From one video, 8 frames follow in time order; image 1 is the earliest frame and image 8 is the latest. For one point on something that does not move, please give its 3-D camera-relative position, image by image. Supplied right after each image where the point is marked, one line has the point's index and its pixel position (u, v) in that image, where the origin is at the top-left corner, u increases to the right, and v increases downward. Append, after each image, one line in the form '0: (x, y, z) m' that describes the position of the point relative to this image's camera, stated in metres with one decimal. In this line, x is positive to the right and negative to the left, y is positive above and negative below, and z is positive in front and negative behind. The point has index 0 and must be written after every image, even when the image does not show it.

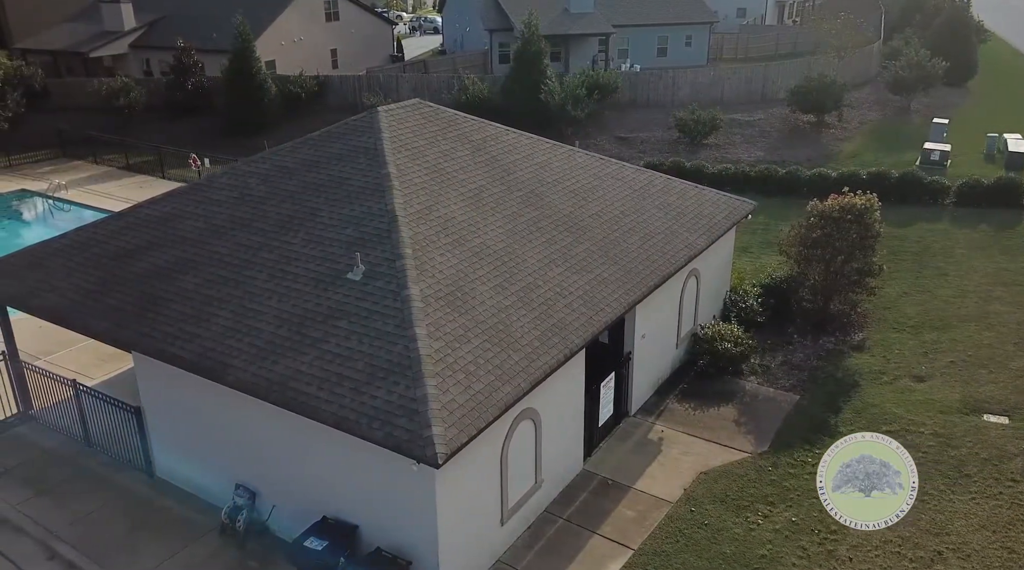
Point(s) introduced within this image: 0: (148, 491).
0: (-5.6, -3.2, +12.9) m
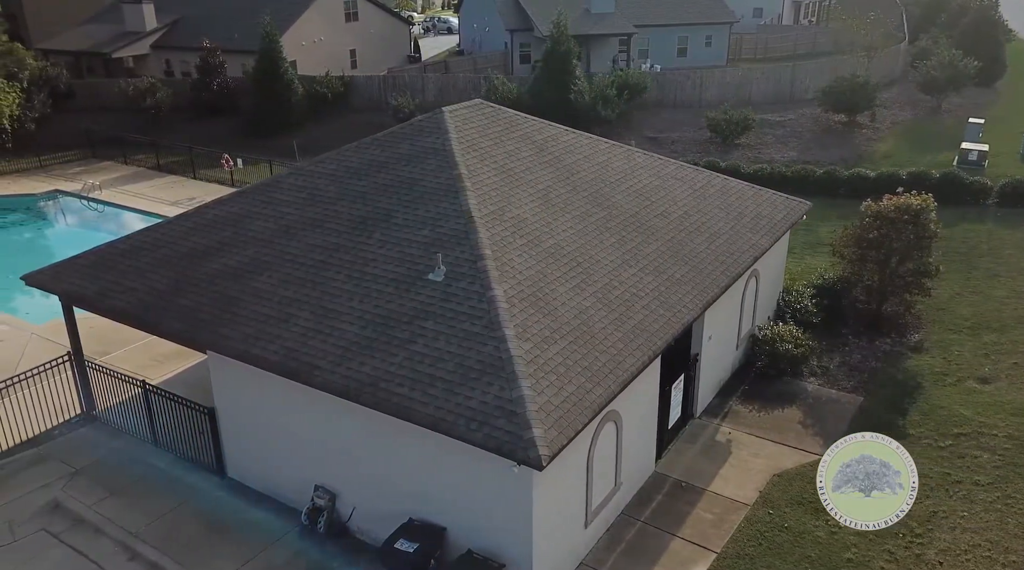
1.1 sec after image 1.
0: (-4.5, -3.2, +12.9) m
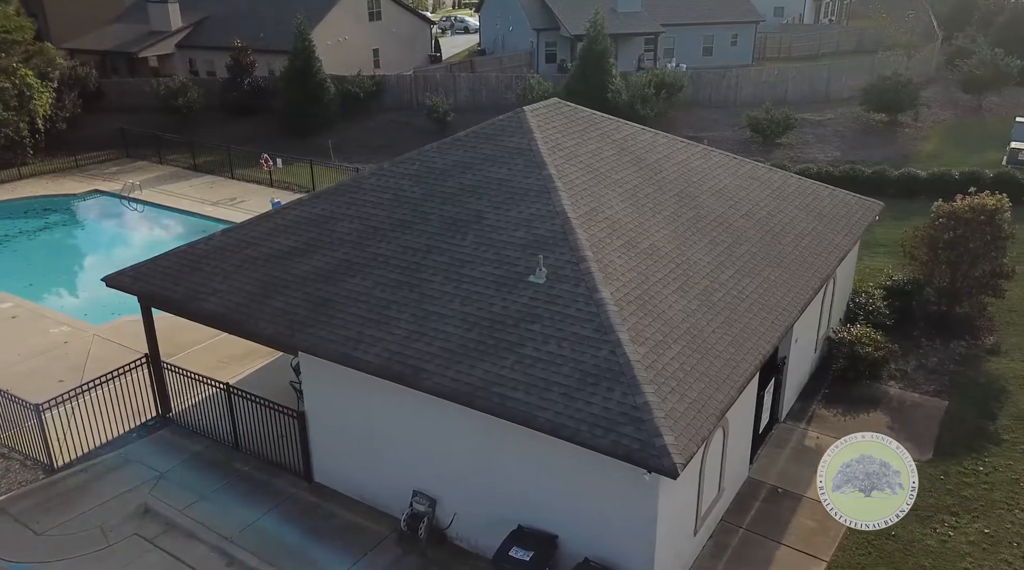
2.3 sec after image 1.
0: (-3.0, -3.2, +12.7) m
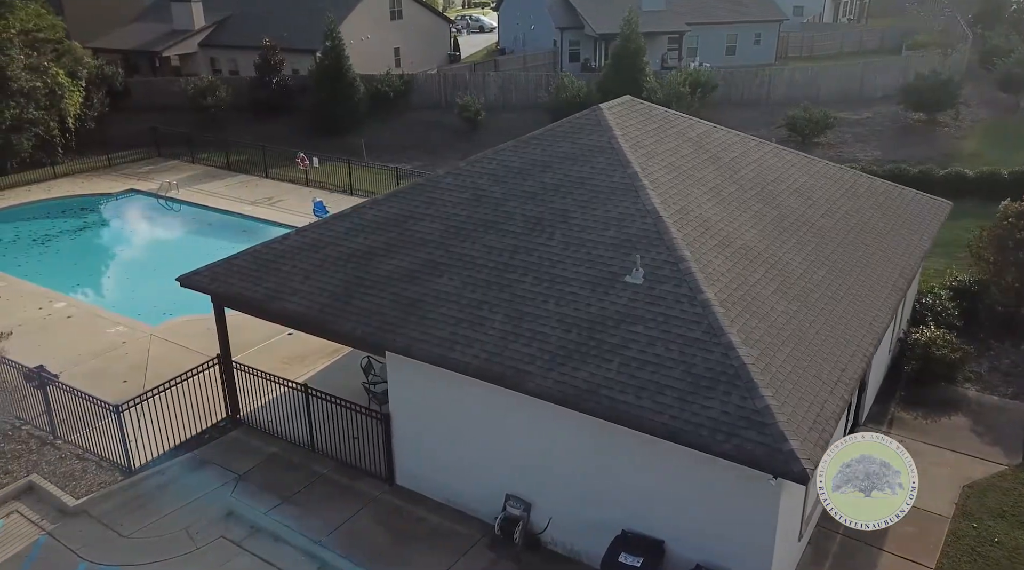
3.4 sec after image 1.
0: (-1.7, -3.2, +12.5) m
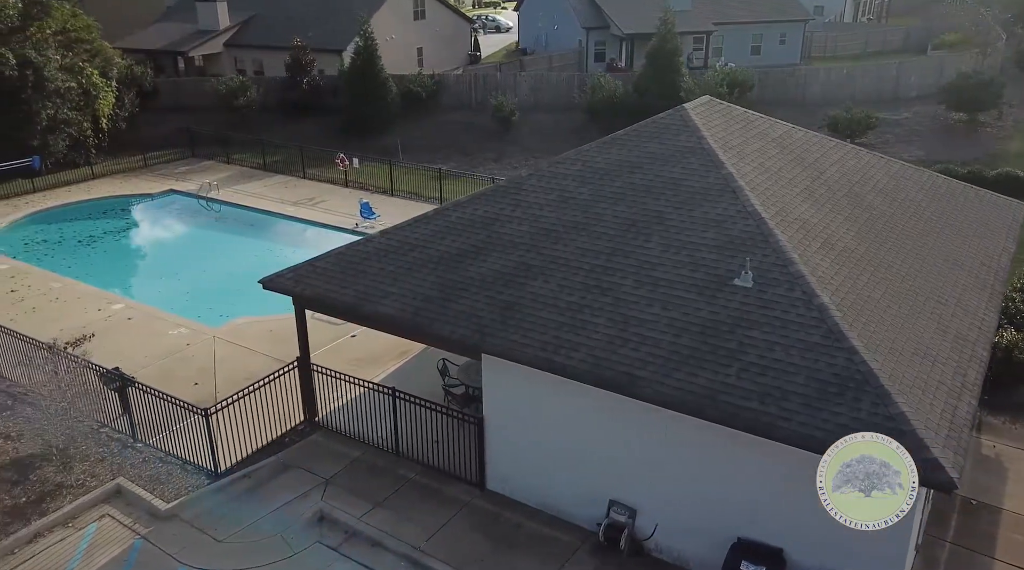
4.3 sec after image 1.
0: (-0.3, -3.3, +12.4) m
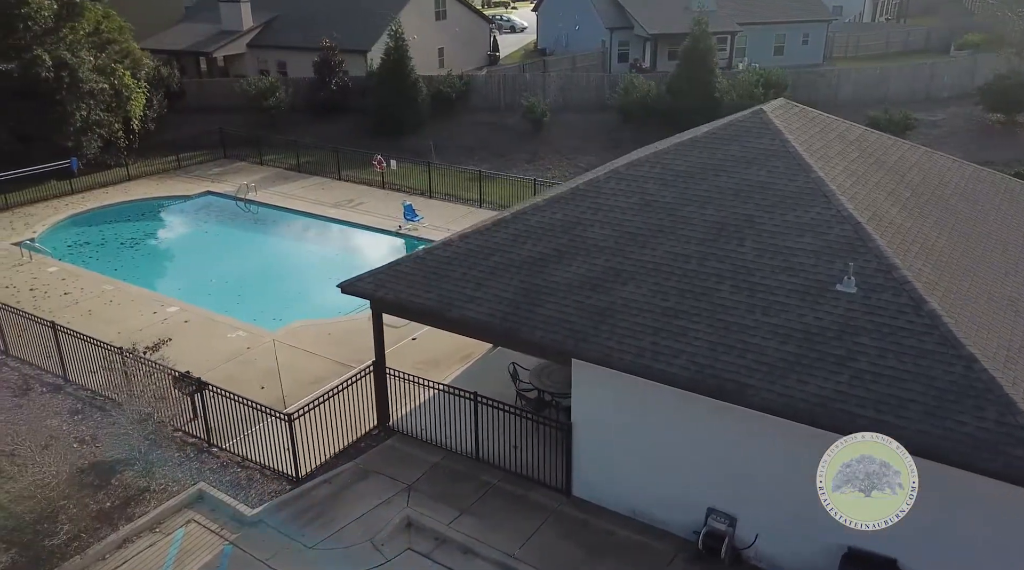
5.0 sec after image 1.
0: (+1.0, -3.4, +12.3) m
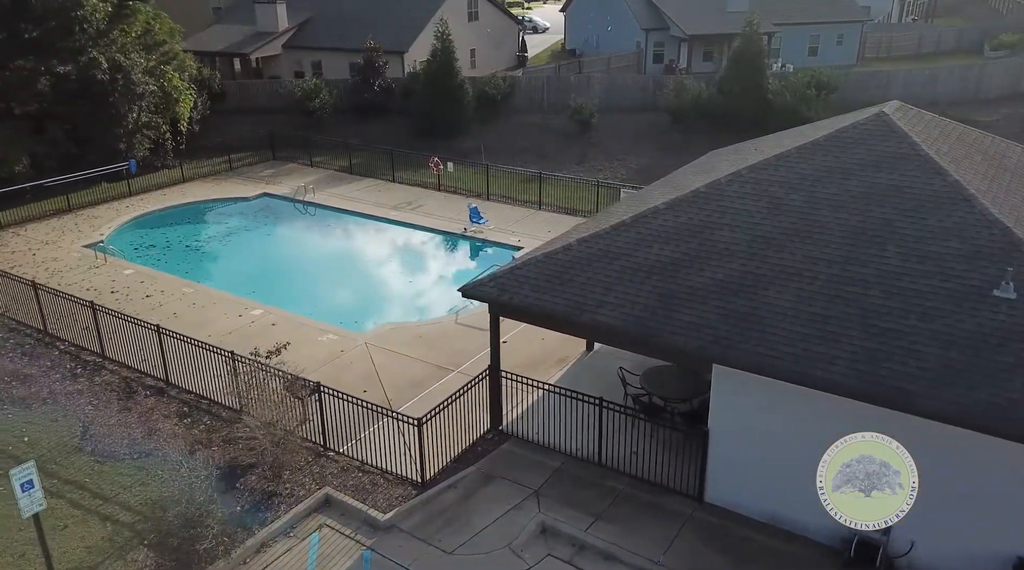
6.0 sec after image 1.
0: (+3.0, -3.4, +12.2) m
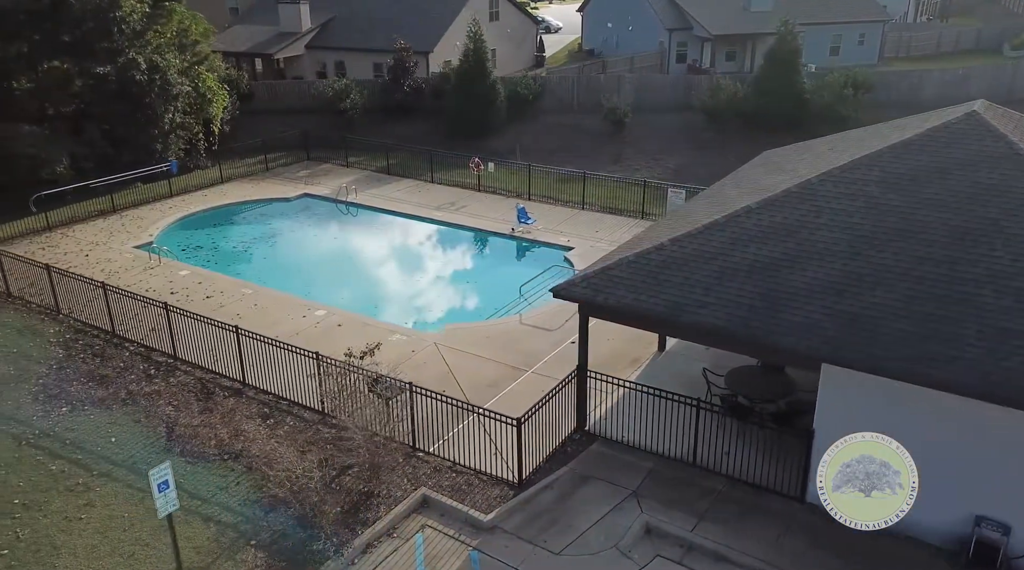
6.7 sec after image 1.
0: (+4.5, -3.4, +12.2) m
